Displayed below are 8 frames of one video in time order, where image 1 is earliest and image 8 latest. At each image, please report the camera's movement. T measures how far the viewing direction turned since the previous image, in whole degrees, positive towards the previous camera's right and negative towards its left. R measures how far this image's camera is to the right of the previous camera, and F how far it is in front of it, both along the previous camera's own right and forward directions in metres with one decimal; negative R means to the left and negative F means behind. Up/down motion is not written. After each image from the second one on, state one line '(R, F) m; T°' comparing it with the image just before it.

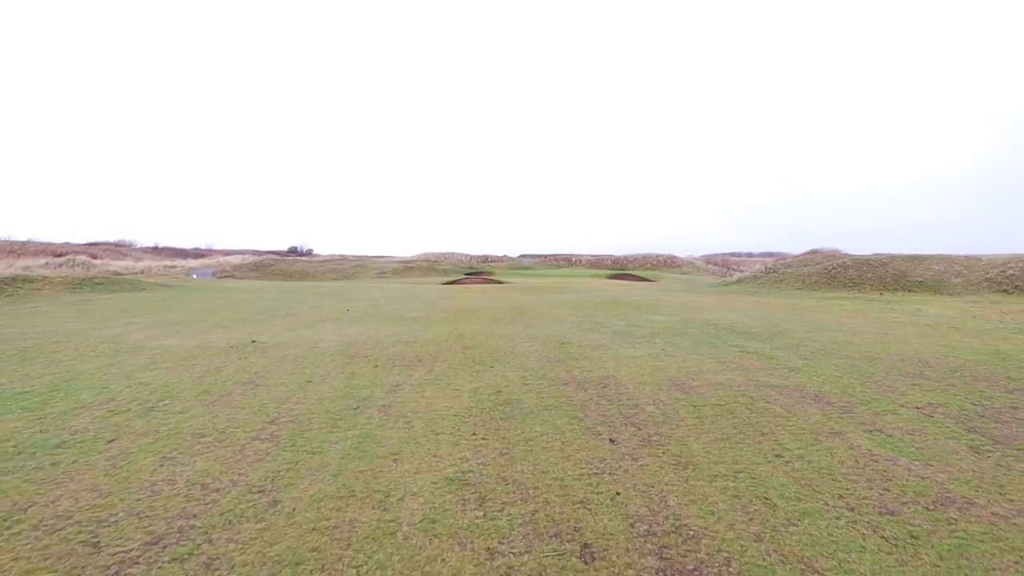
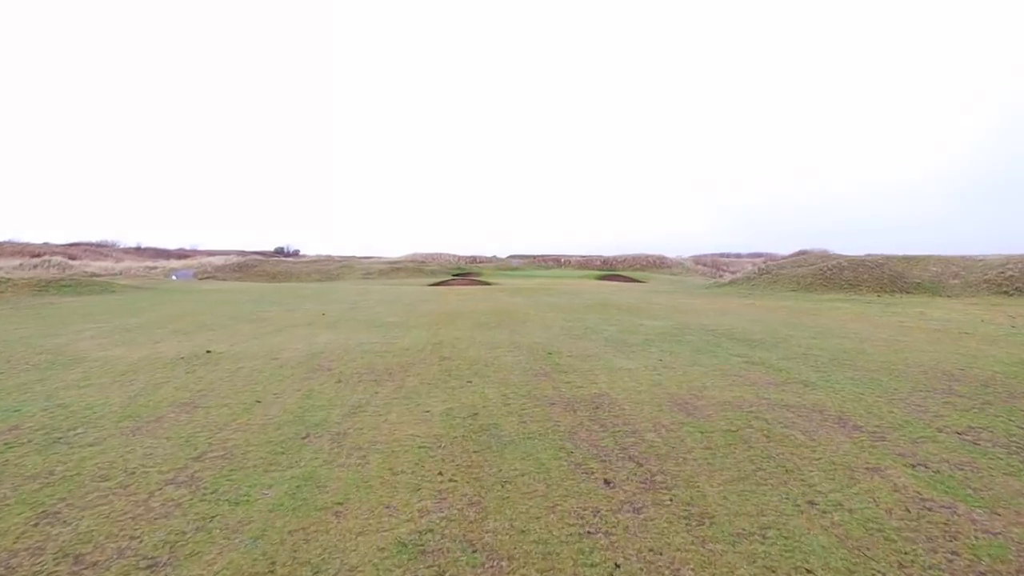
(+0.1, +0.8) m; +1°
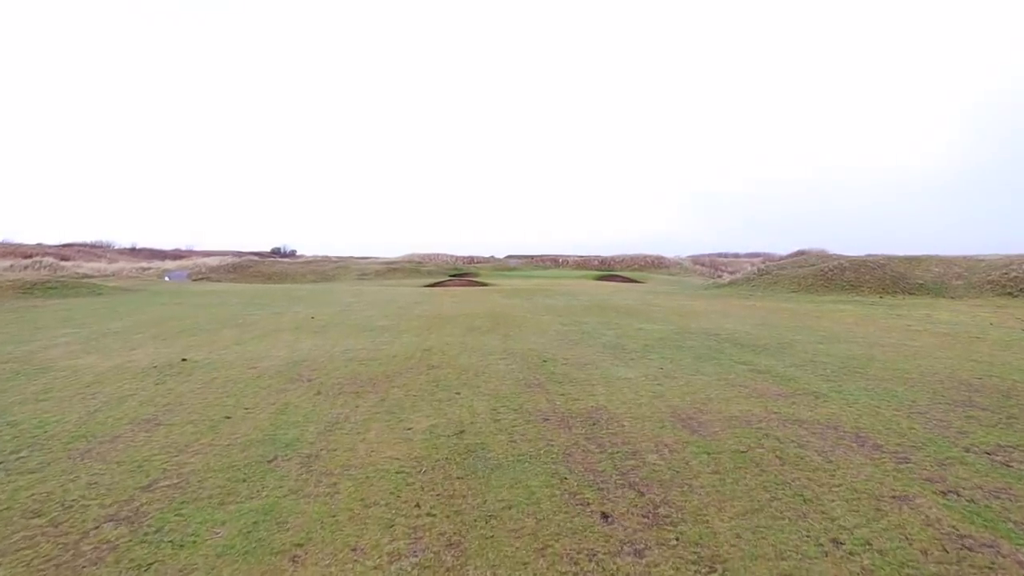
(+0.1, +0.4) m; 0°
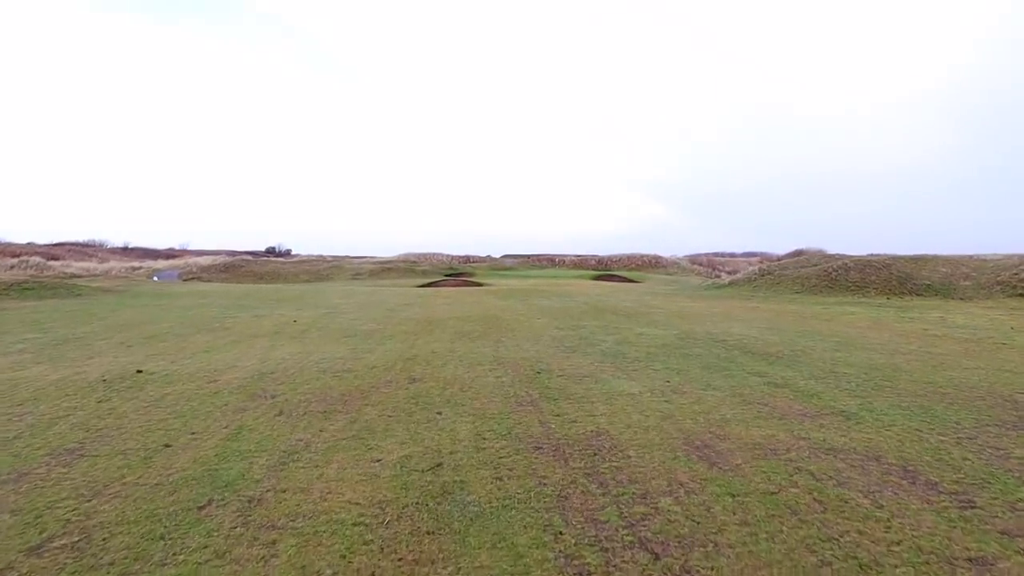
(+0.1, +0.8) m; 0°
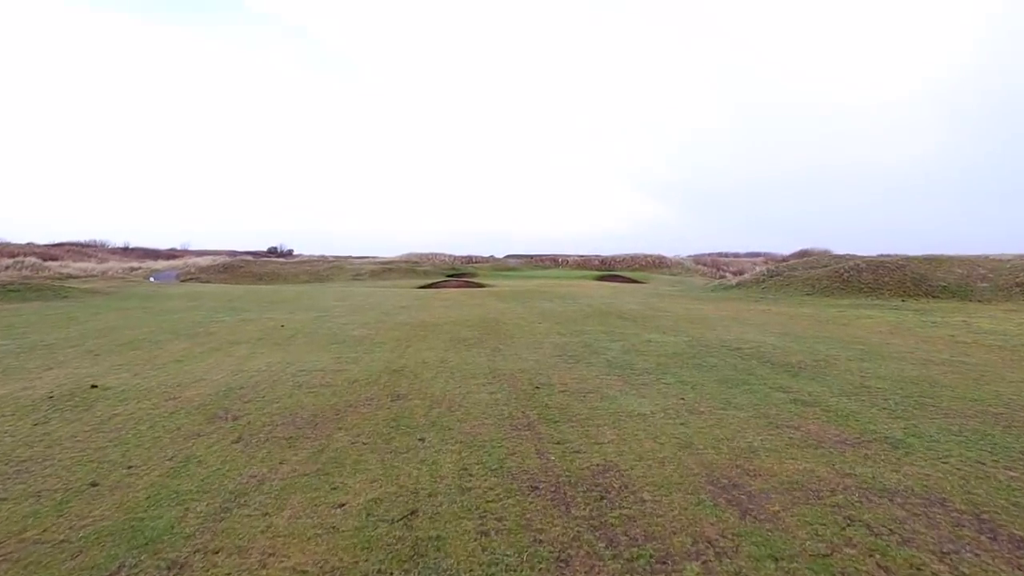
(+0.1, +0.7) m; 0°
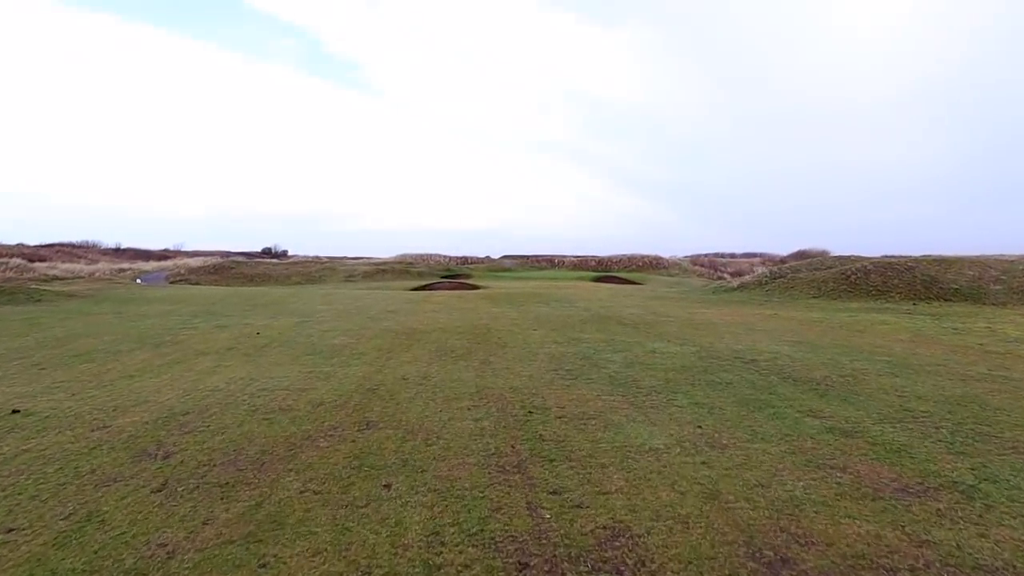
(+0.1, +0.9) m; 0°
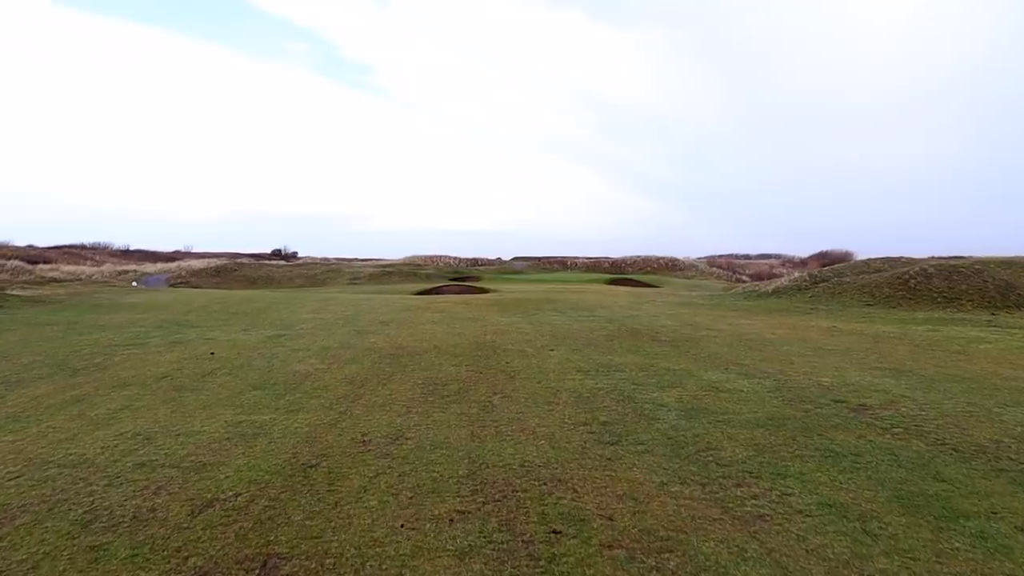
(0.0, +2.4) m; -1°
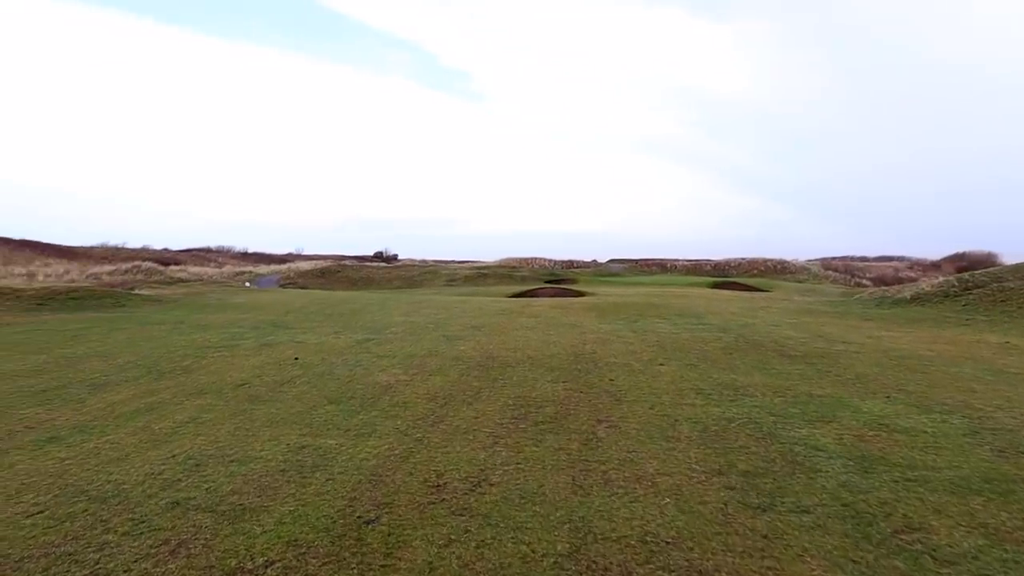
(-0.1, +1.1) m; -9°
